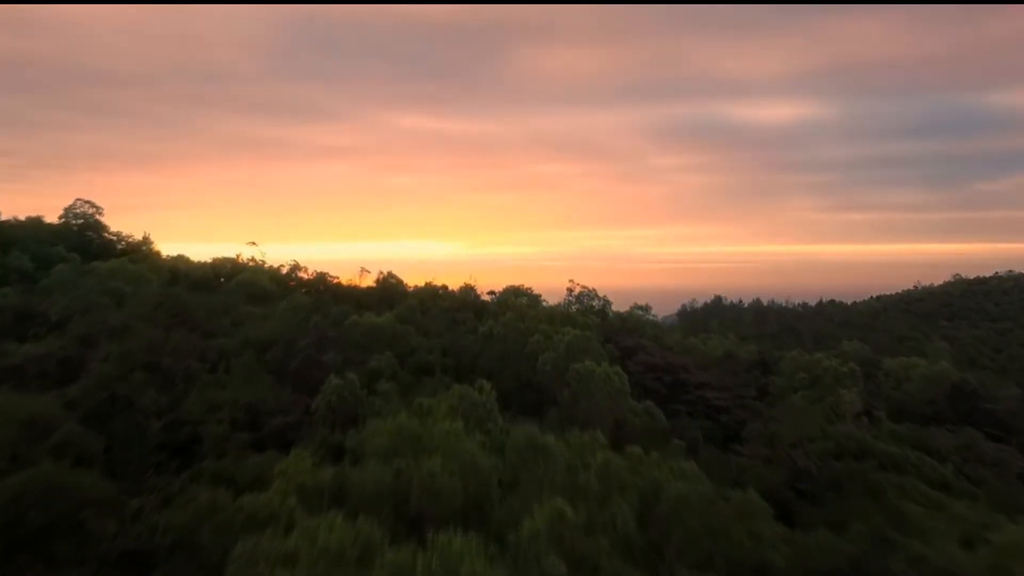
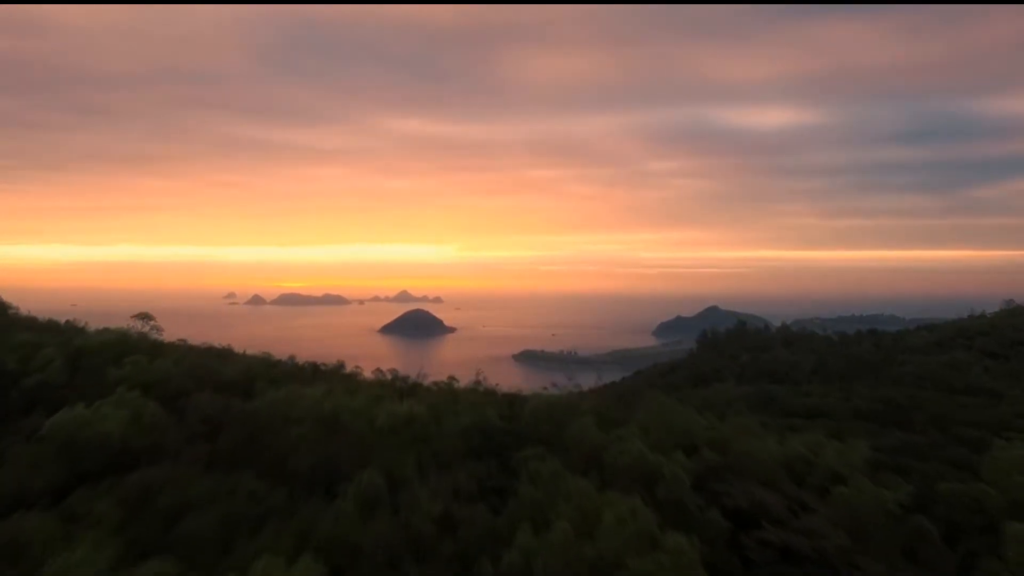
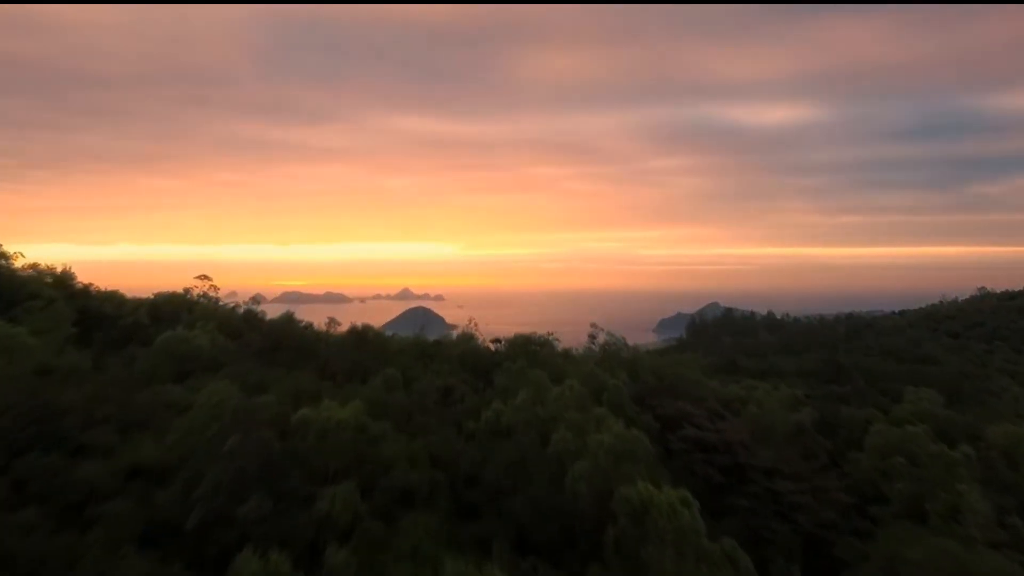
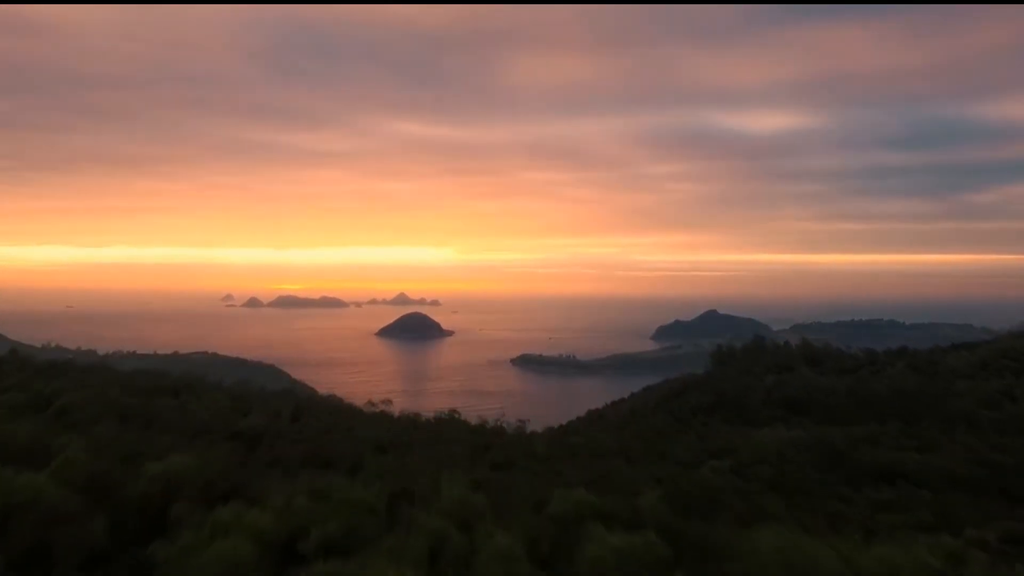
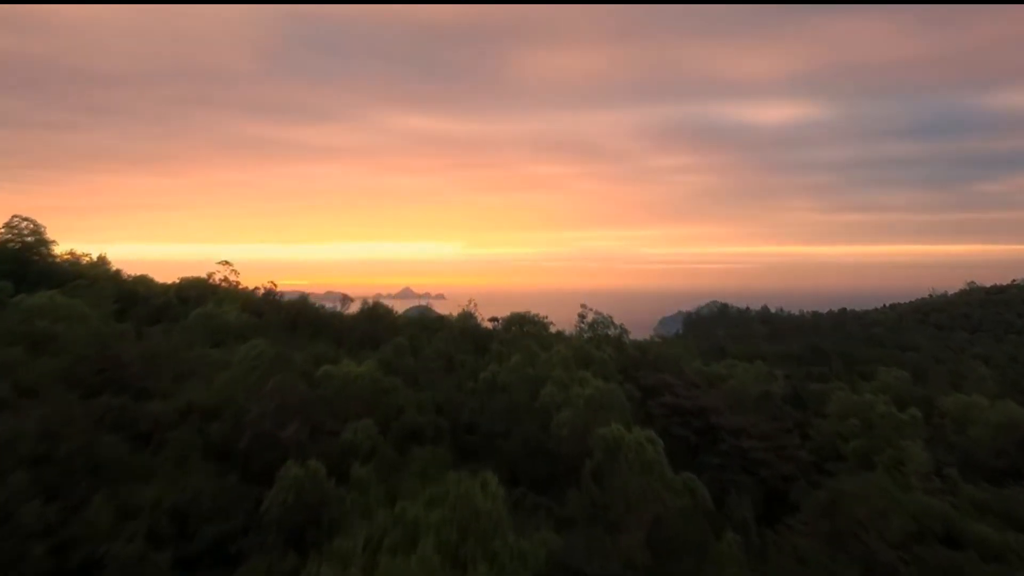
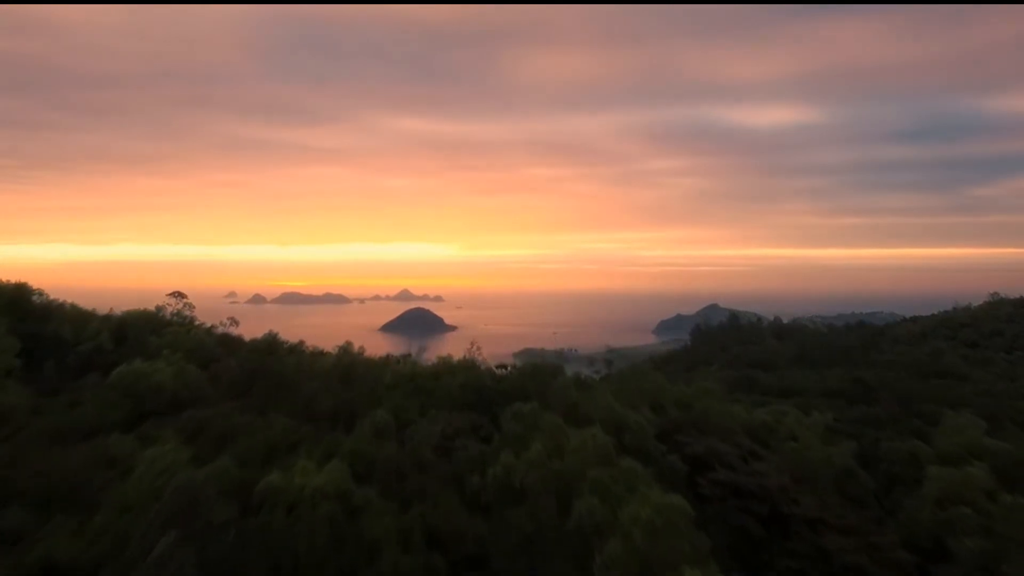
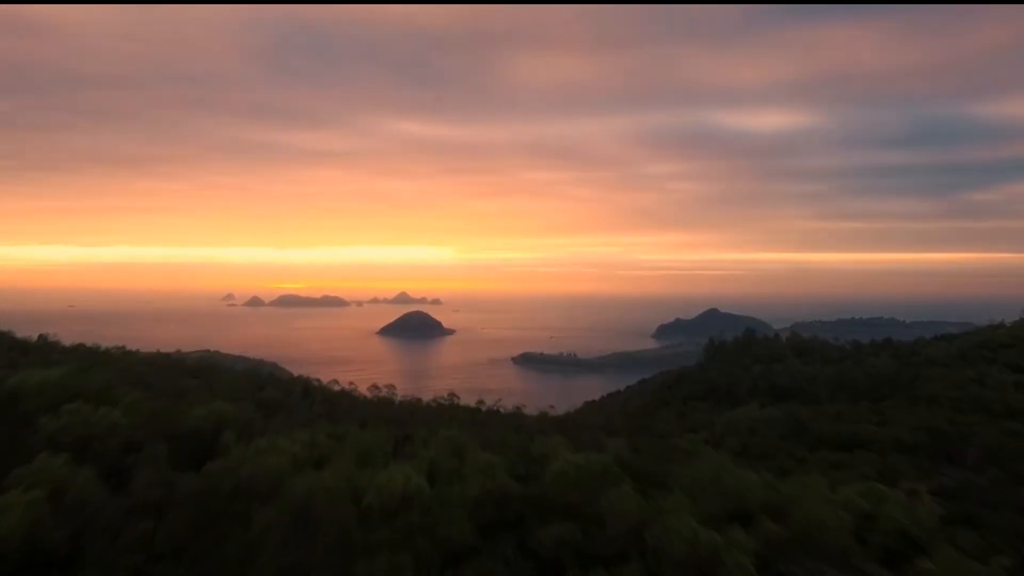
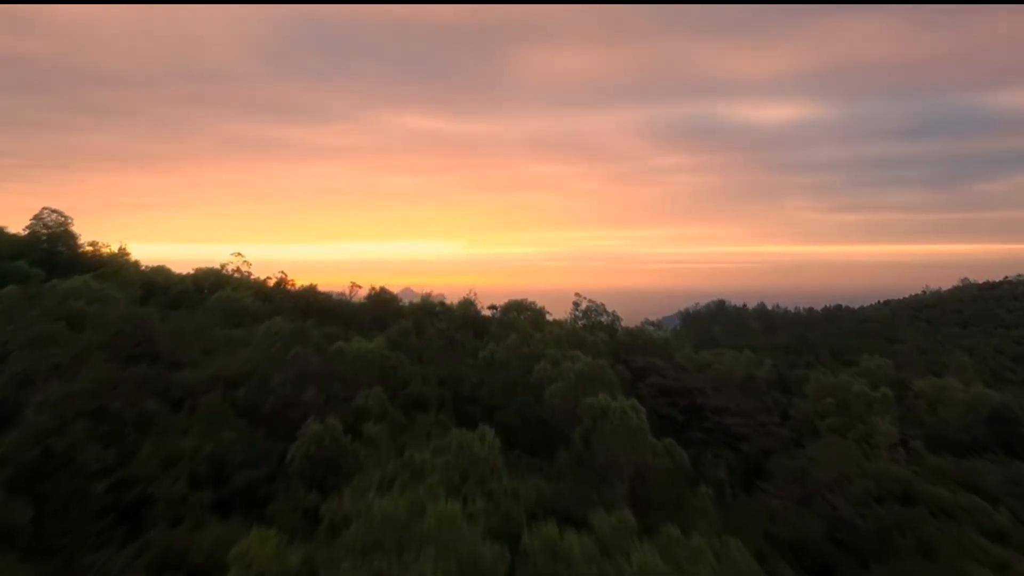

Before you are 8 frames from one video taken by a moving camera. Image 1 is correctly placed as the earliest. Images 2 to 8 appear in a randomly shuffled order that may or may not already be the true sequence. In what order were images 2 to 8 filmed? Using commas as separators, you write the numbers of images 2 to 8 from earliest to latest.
8, 5, 3, 6, 2, 7, 4
